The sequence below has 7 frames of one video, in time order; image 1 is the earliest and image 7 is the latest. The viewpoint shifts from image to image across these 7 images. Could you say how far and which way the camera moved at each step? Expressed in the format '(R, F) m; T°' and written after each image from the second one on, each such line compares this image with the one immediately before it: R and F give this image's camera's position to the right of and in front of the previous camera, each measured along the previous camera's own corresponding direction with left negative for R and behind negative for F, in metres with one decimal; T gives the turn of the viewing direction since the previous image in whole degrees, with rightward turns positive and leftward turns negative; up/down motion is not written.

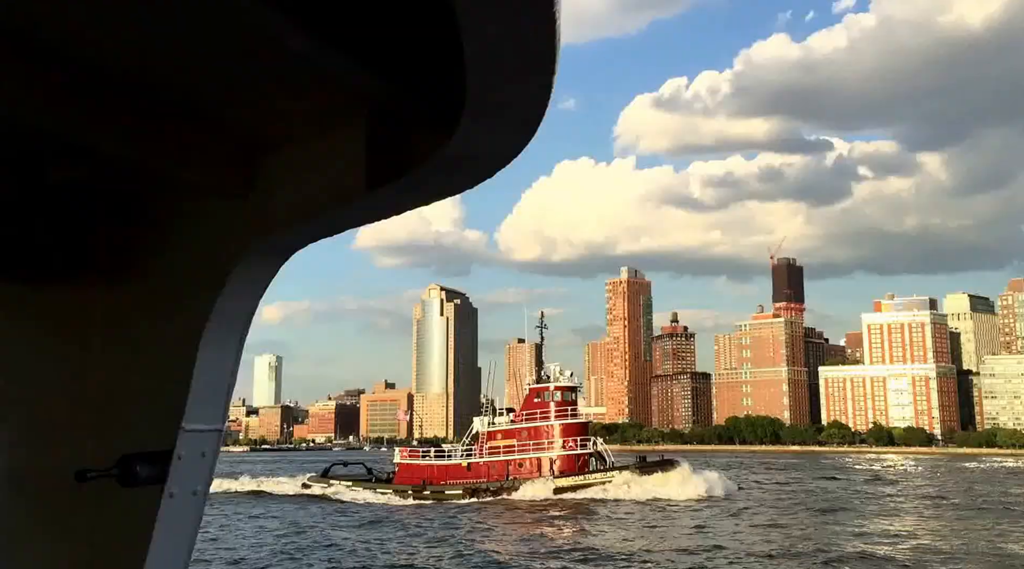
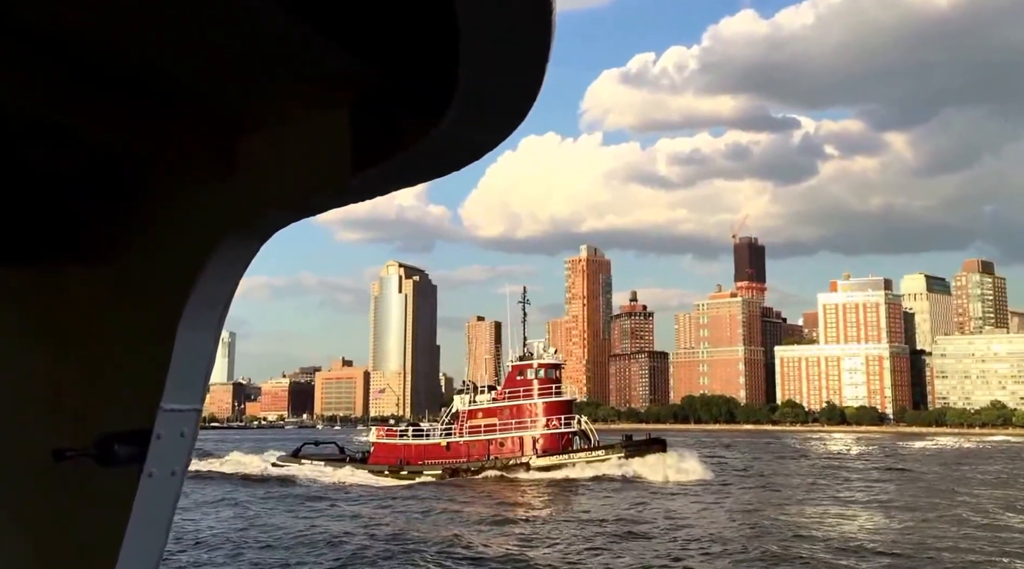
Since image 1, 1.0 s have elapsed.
(-0.7, +1.1) m; +3°
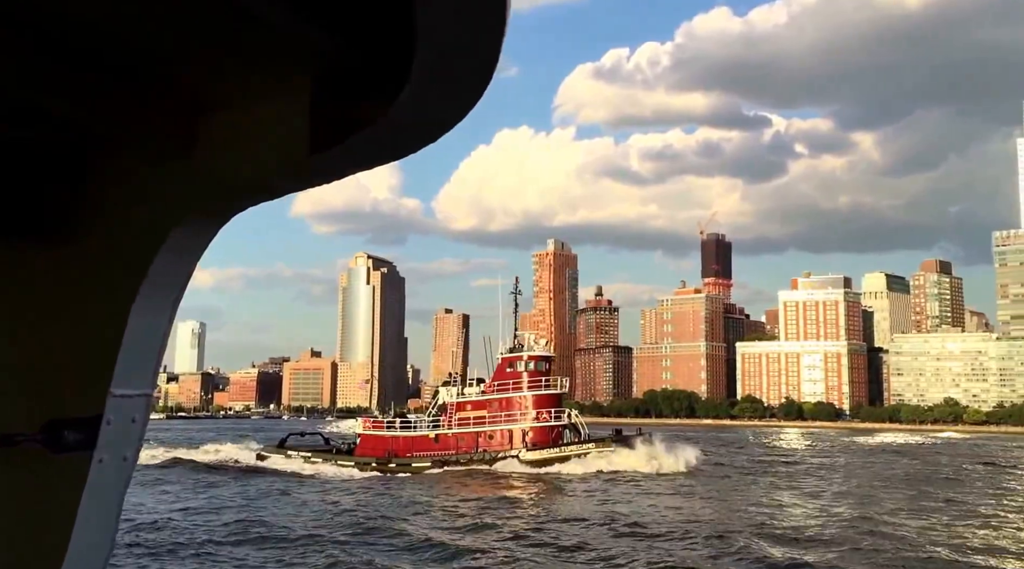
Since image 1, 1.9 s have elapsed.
(-0.2, -1.1) m; +2°
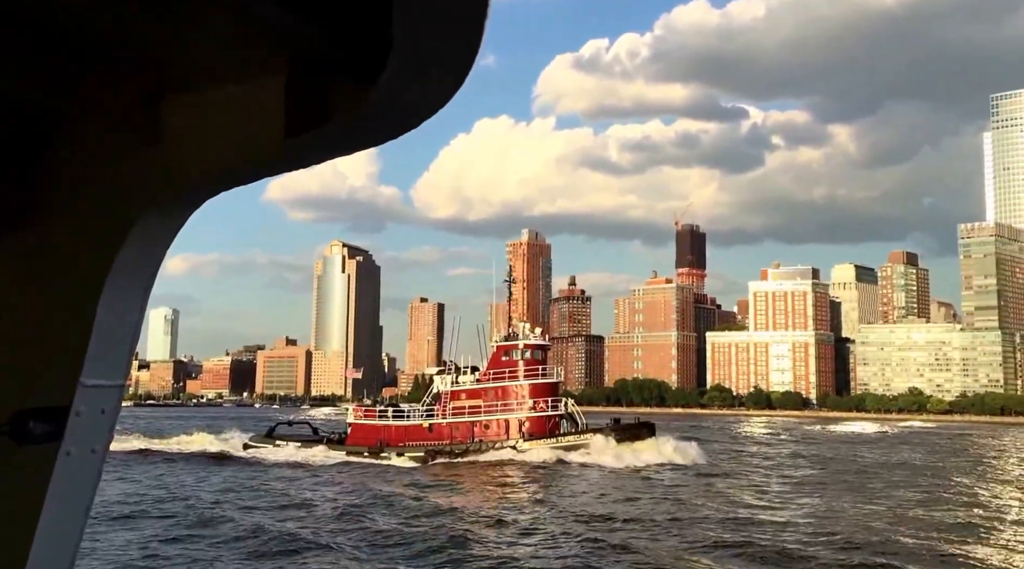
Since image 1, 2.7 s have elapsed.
(-0.6, -0.4) m; +2°
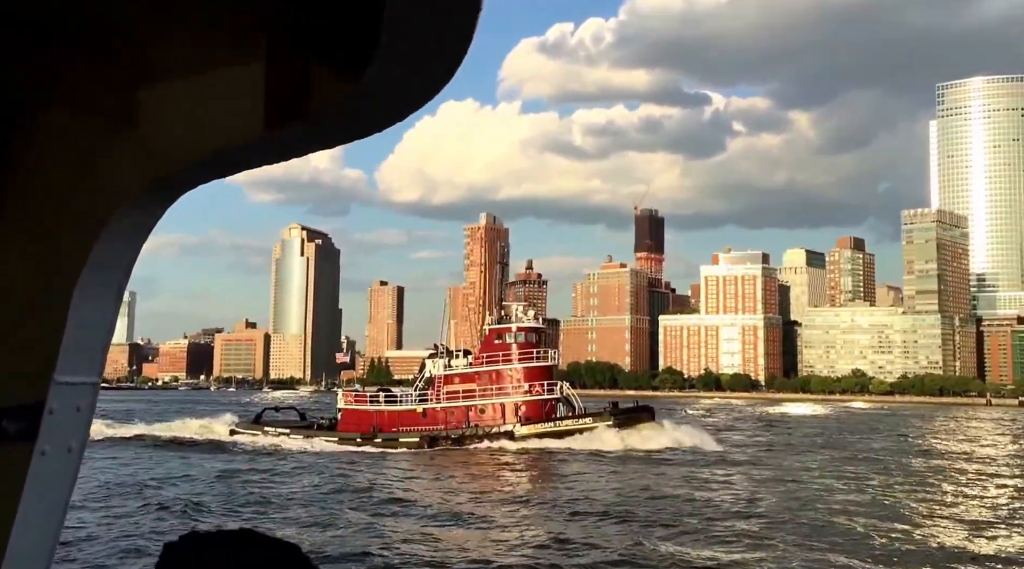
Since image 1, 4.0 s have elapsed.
(-1.7, -0.3) m; +4°
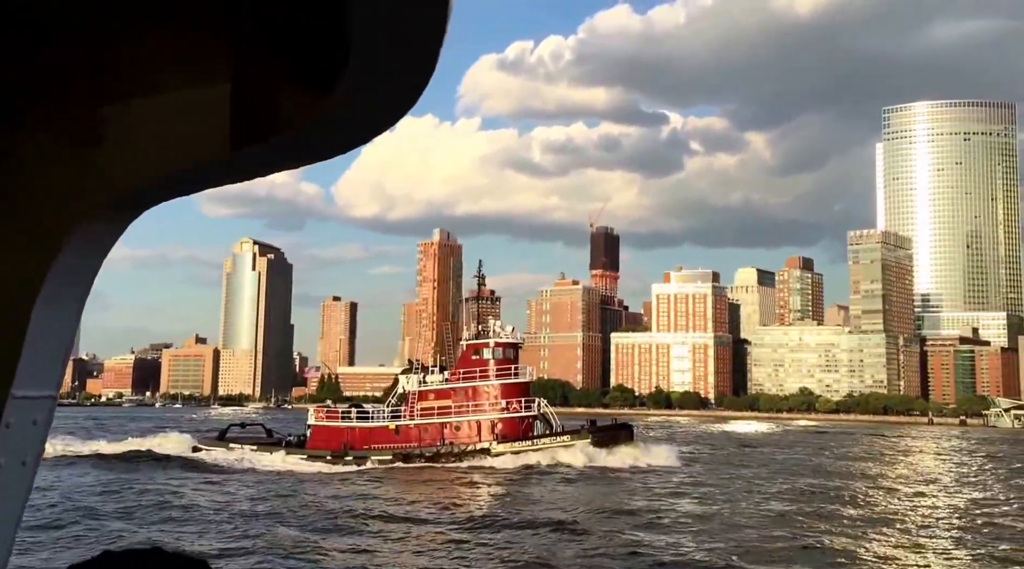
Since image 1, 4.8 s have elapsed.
(-0.9, +0.4) m; +3°
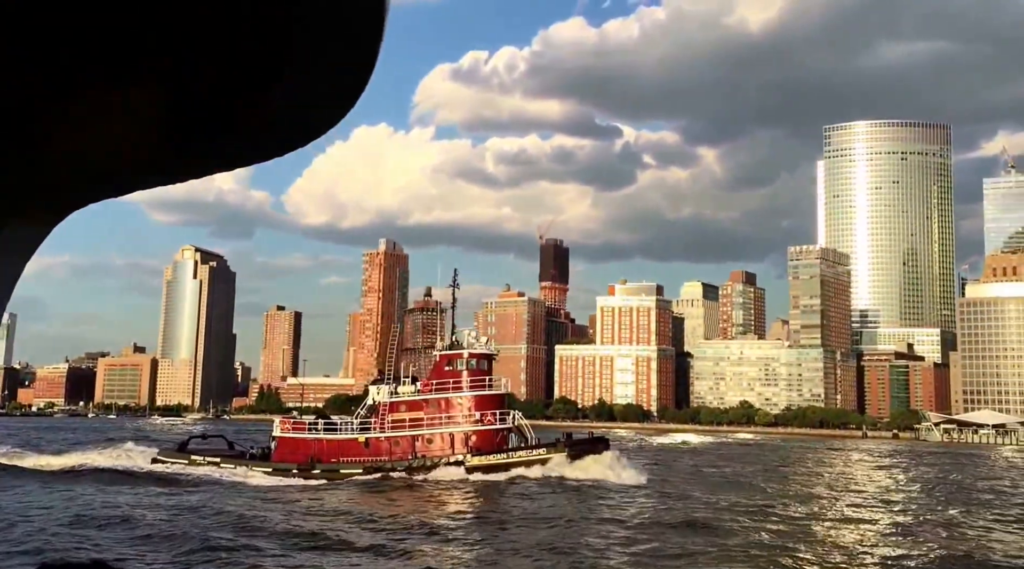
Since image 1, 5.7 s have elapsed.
(-1.1, +0.5) m; +4°
